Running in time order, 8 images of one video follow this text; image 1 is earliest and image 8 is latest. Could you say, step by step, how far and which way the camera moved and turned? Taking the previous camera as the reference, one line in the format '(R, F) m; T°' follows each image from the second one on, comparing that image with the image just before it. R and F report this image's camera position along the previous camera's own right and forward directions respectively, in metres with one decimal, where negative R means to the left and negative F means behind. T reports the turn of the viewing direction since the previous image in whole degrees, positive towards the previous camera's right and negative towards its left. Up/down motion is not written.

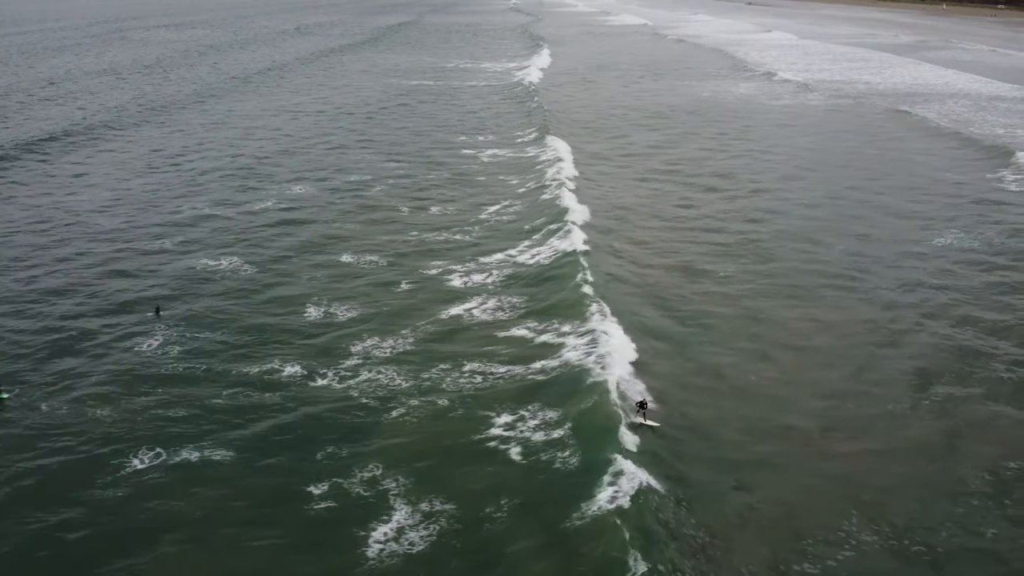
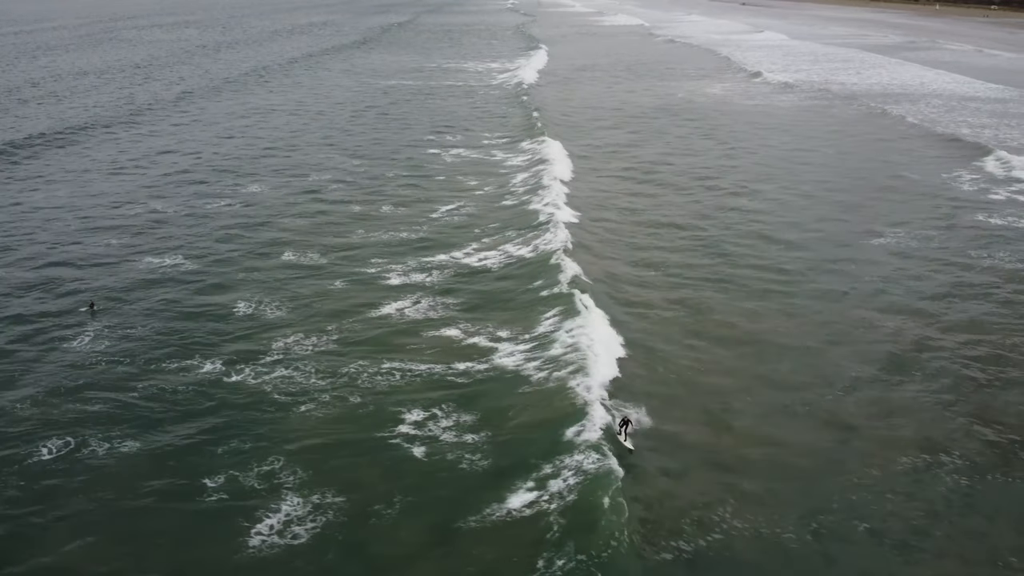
(+0.8, -0.1) m; 0°
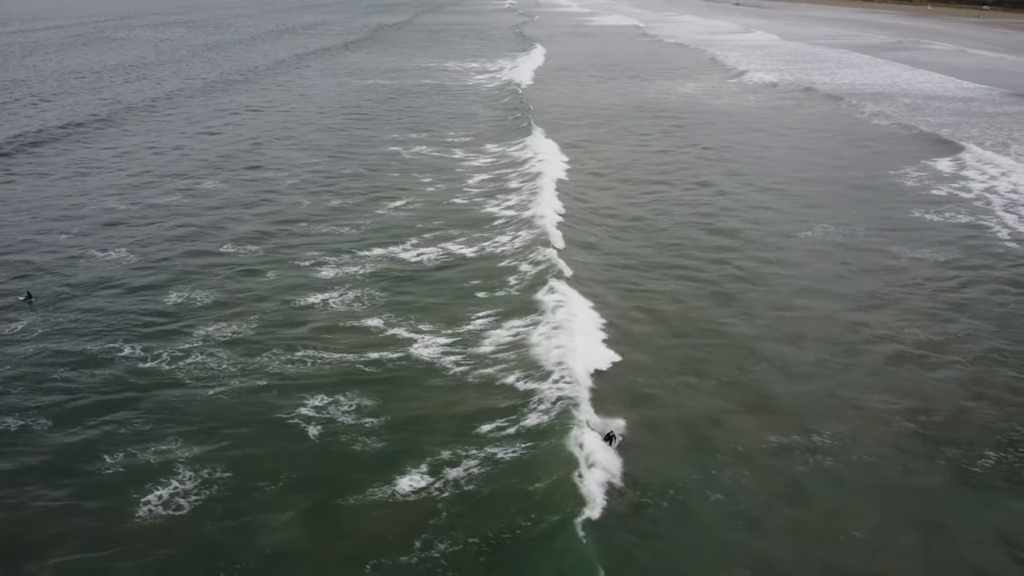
(+1.0, -0.3) m; 0°
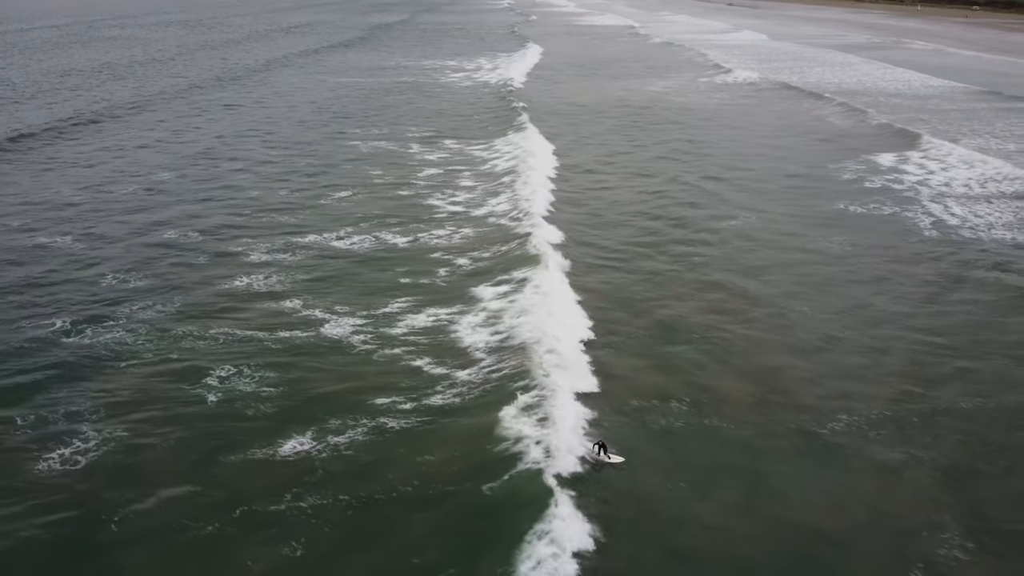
(+1.1, -0.6) m; 0°
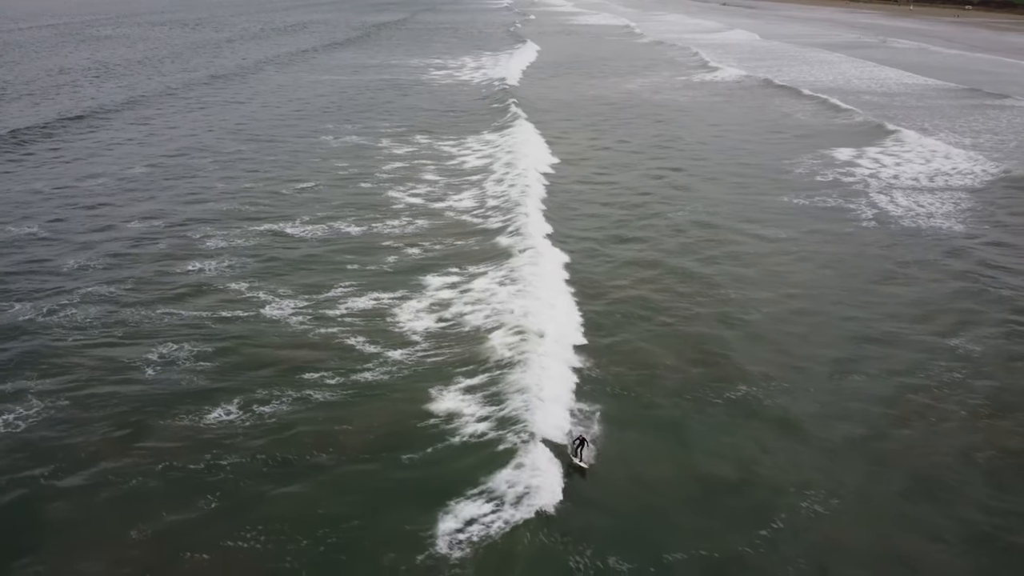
(+0.8, -0.6) m; 0°
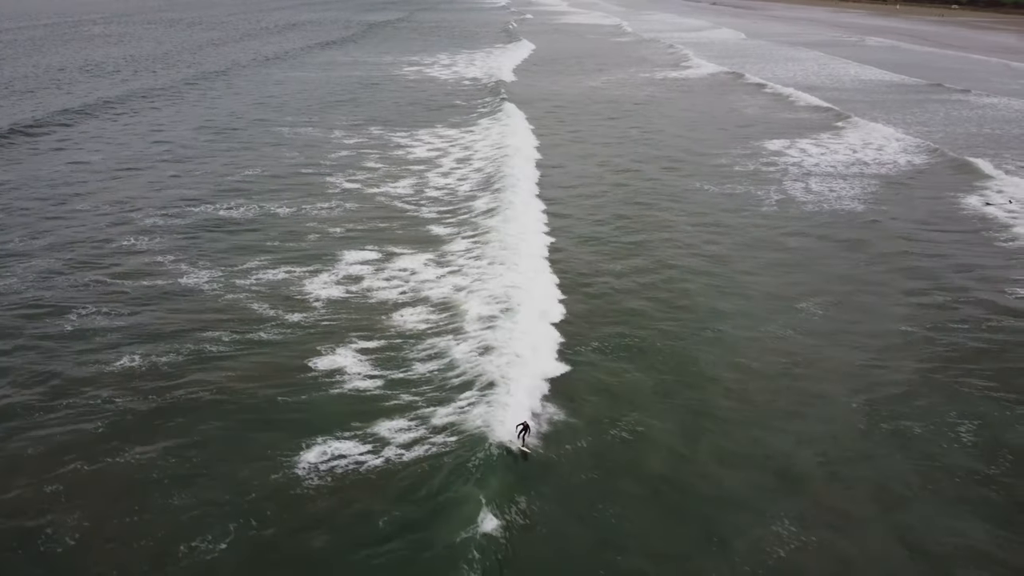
(+1.4, -1.1) m; 0°
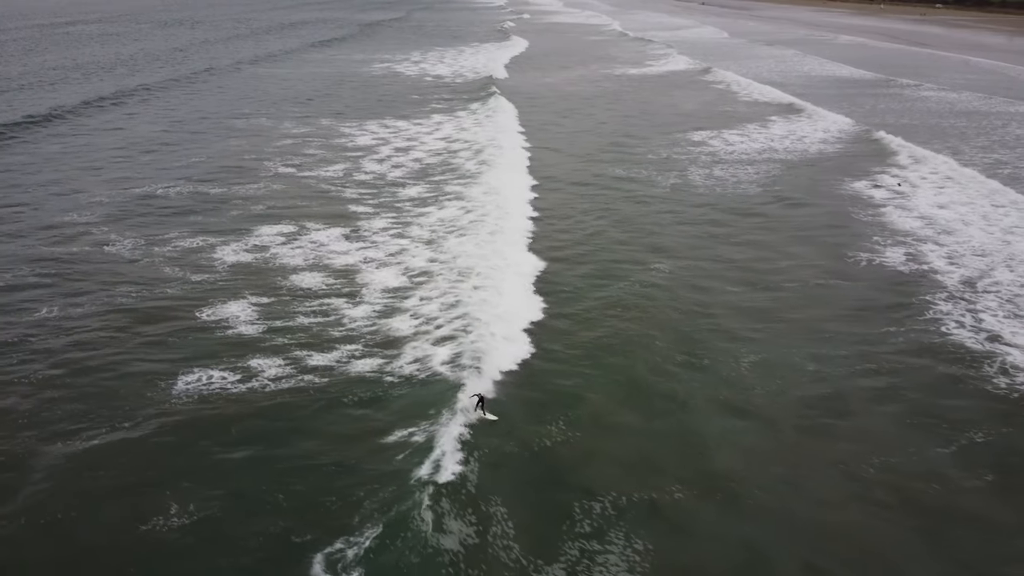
(+1.8, -1.6) m; 0°
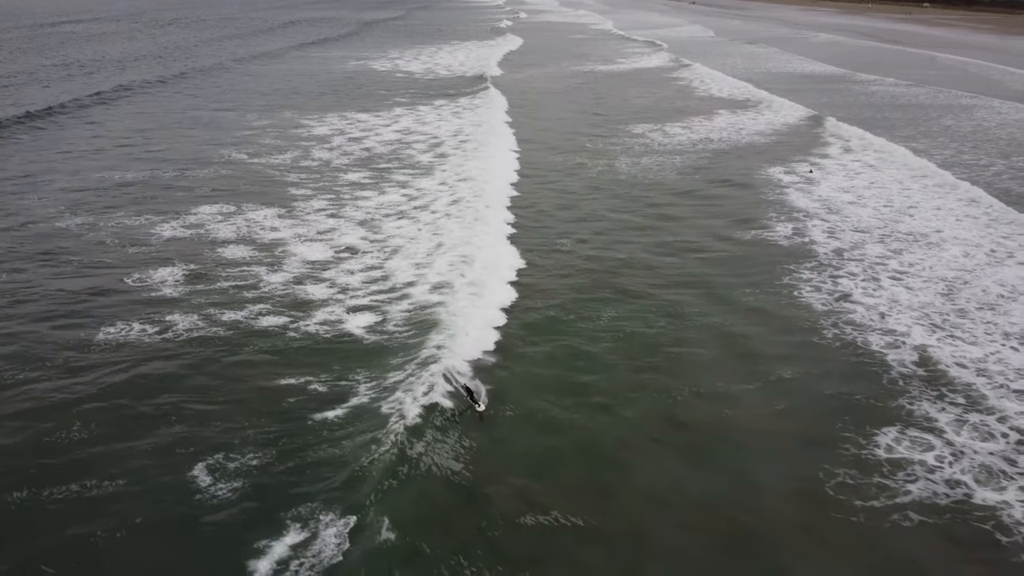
(+1.6, -1.4) m; 0°
